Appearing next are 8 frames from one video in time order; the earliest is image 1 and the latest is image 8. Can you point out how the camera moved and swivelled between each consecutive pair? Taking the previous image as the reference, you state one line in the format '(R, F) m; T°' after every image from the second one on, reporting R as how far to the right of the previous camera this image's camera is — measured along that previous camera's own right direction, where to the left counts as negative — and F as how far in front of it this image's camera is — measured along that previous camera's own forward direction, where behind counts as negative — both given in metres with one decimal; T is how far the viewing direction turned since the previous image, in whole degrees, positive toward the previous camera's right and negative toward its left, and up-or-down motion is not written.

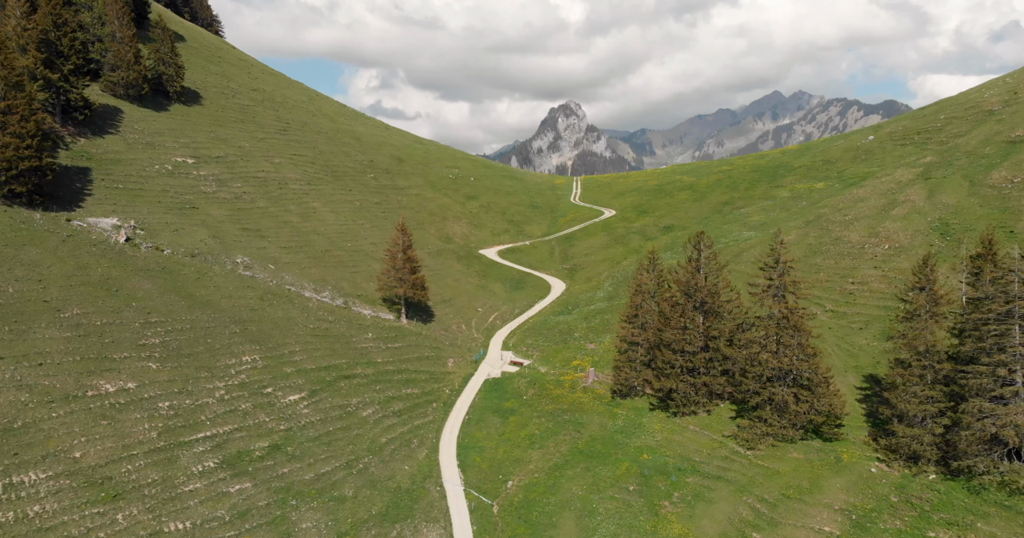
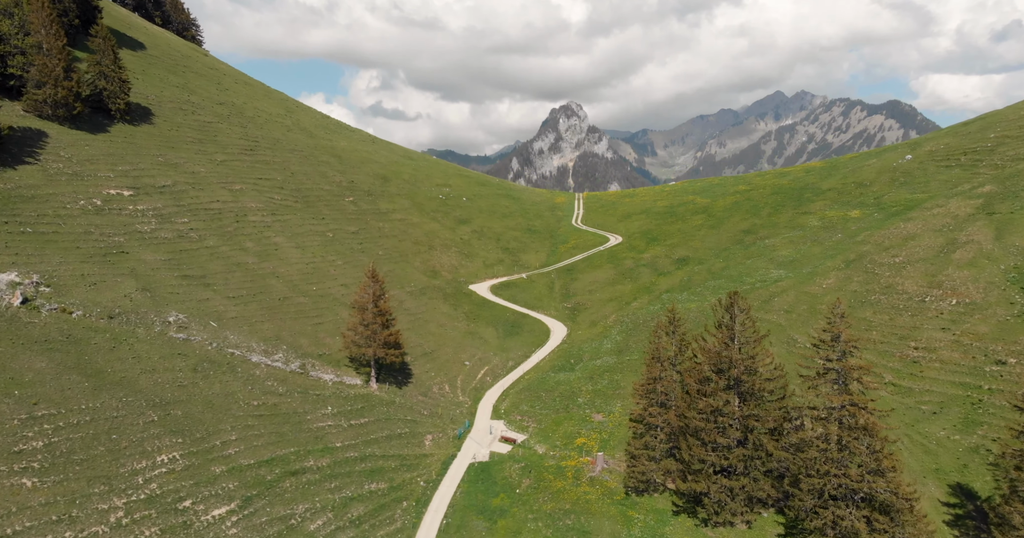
(+1.1, +13.5) m; 0°
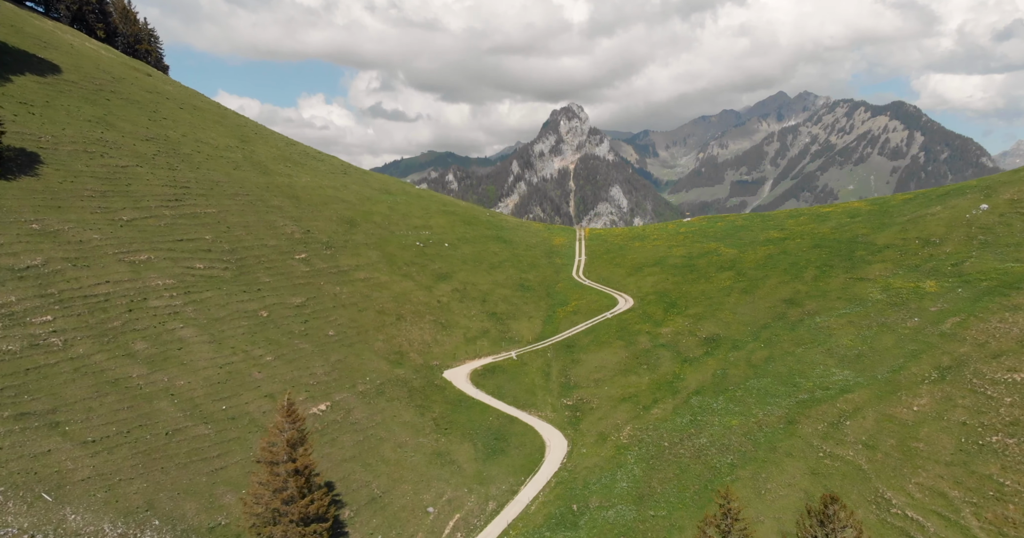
(+1.9, +21.1) m; 0°
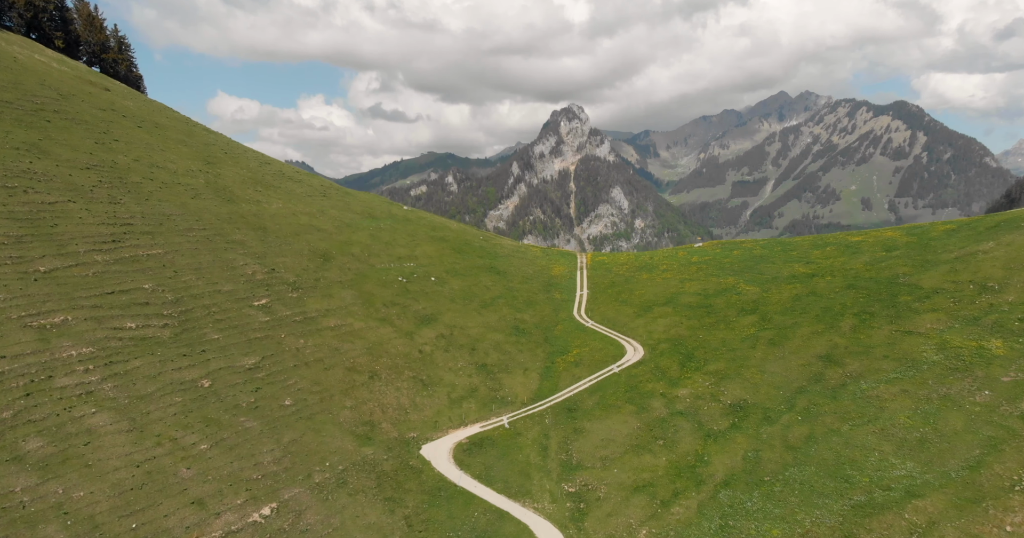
(+1.0, +12.5) m; 0°
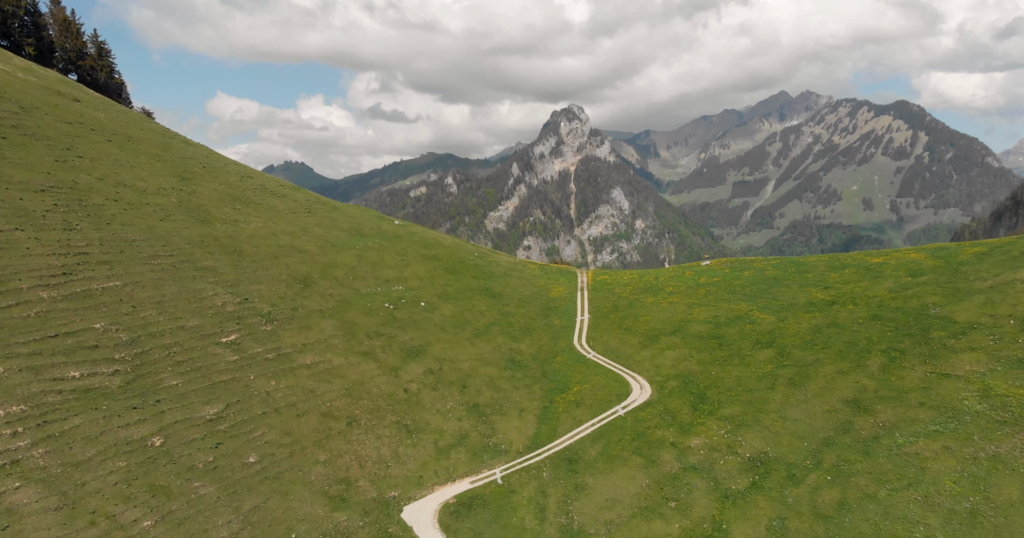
(+0.7, +7.5) m; 0°
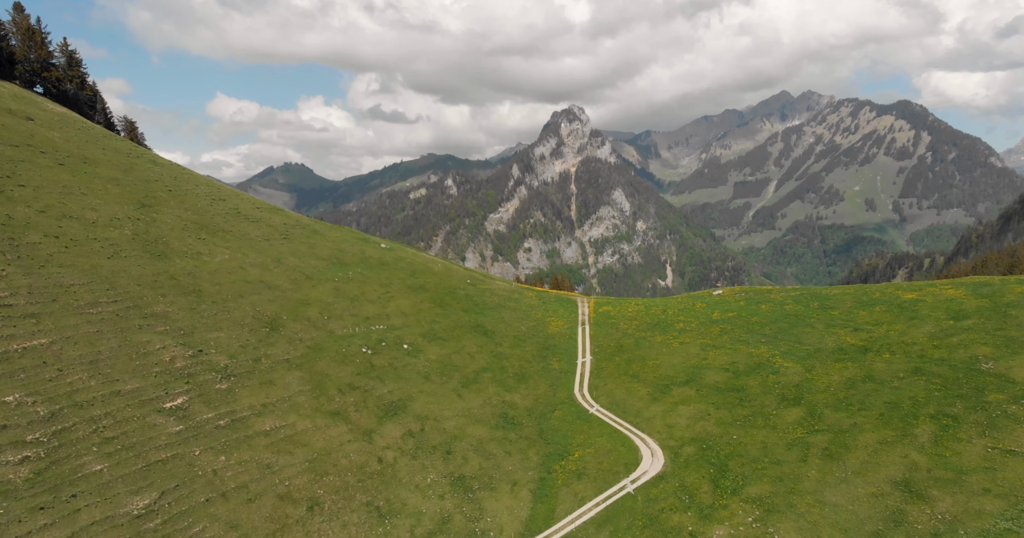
(+1.0, +10.2) m; 0°
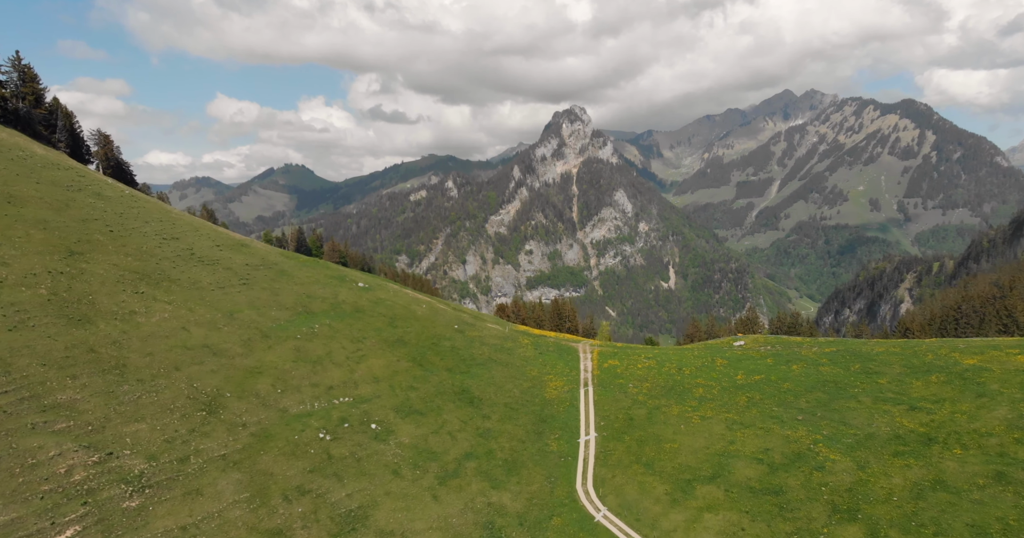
(+1.4, +14.3) m; 0°
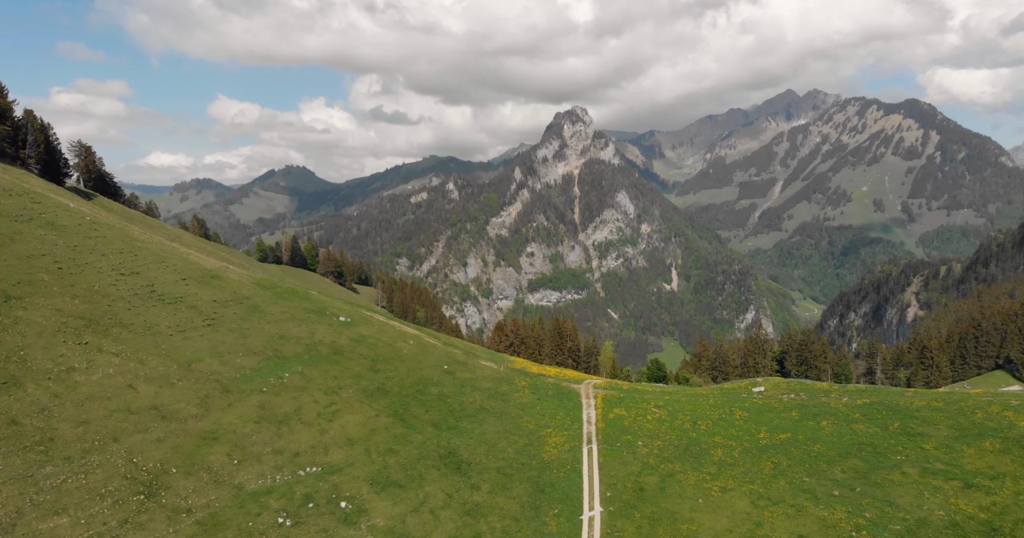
(+1.0, +10.0) m; 0°
